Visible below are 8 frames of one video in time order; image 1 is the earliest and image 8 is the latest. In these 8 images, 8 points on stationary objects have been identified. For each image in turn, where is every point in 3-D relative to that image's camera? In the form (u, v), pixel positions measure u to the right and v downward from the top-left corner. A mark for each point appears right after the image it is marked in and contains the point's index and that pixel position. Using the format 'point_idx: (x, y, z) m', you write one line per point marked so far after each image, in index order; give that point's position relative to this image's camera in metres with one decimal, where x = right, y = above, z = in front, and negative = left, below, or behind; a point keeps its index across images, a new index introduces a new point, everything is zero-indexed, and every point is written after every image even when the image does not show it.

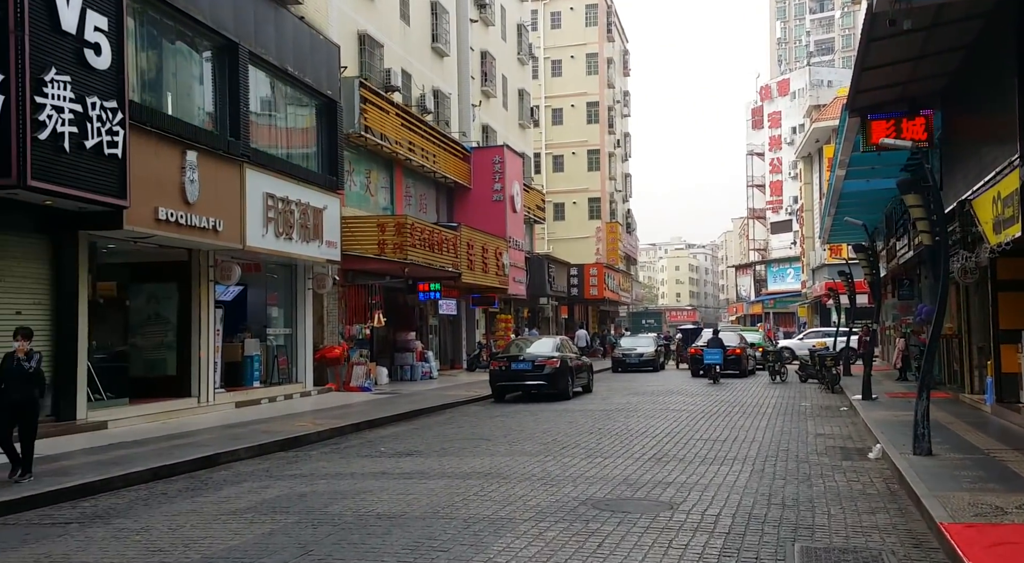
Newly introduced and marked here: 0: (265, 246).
0: (-4.7, +0.7, +17.6) m
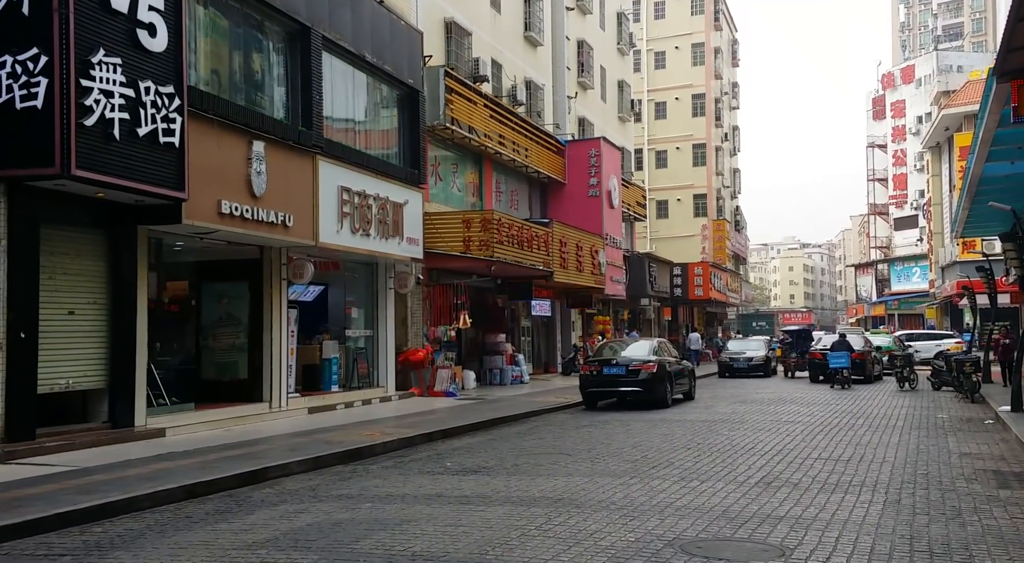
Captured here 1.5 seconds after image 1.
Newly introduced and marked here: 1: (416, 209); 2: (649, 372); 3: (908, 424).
0: (-3.1, +0.7, +16.6) m
1: (-2.1, +1.6, +19.8) m
2: (+2.8, -1.9, +18.7) m
3: (+6.6, -2.4, +15.3) m
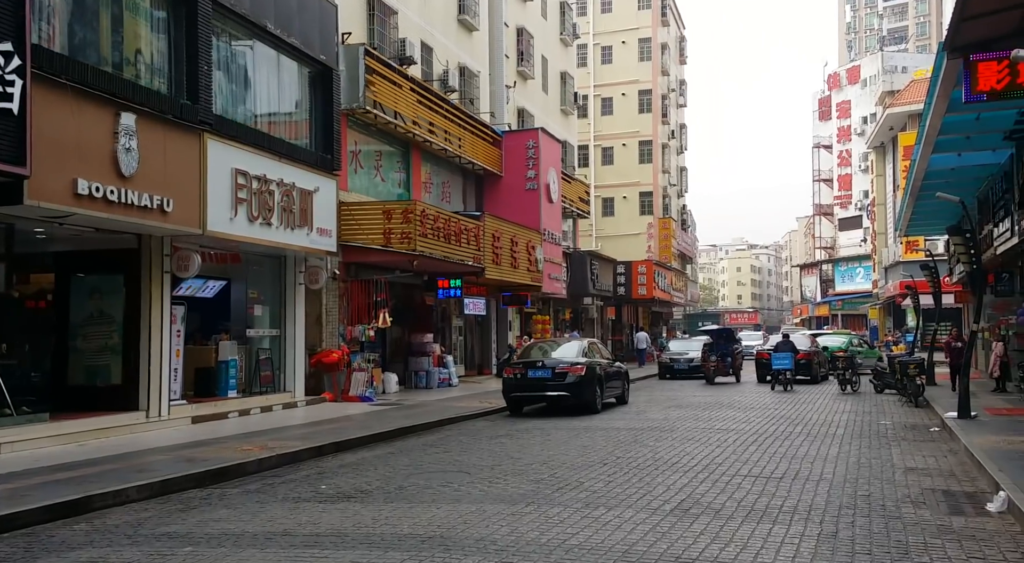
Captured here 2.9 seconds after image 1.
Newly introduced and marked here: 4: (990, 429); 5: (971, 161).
0: (-4.5, +0.8, +14.9) m
1: (-3.6, +1.7, +18.2) m
2: (+1.2, -1.8, +17.4) m
3: (+5.2, -2.3, +14.2) m
4: (+7.1, -2.2, +13.7) m
5: (+9.9, +2.7, +20.1) m
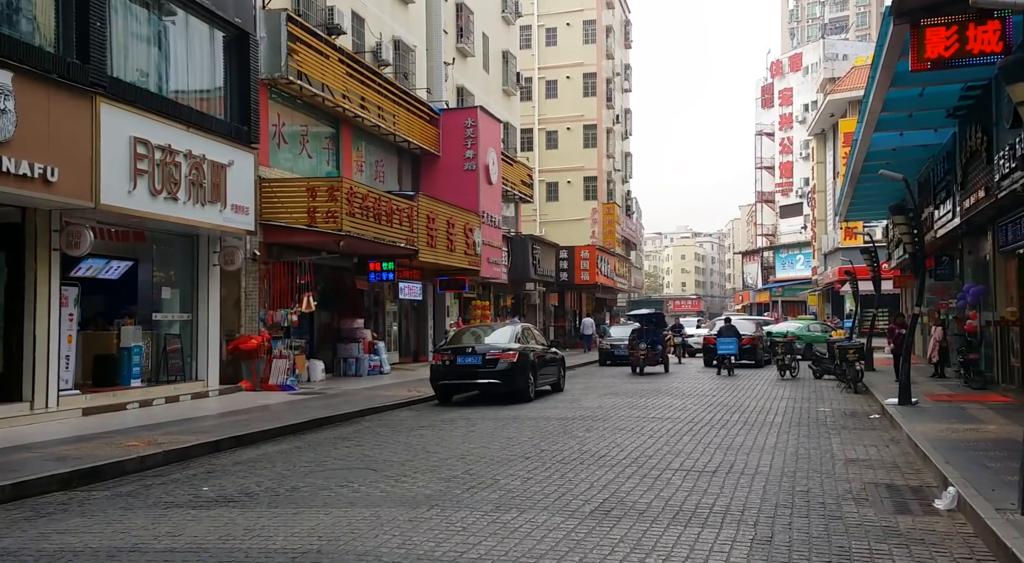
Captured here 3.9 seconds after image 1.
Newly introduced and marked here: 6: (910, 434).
0: (-5.6, +1.1, +13.7) m
1: (-5.0, +2.0, +17.0) m
2: (-0.1, -1.5, +16.5) m
3: (+4.1, -2.0, +13.5) m
4: (+6.0, -1.9, +13.2) m
5: (+8.5, +3.0, +19.6) m
6: (+4.9, -1.8, +11.2) m
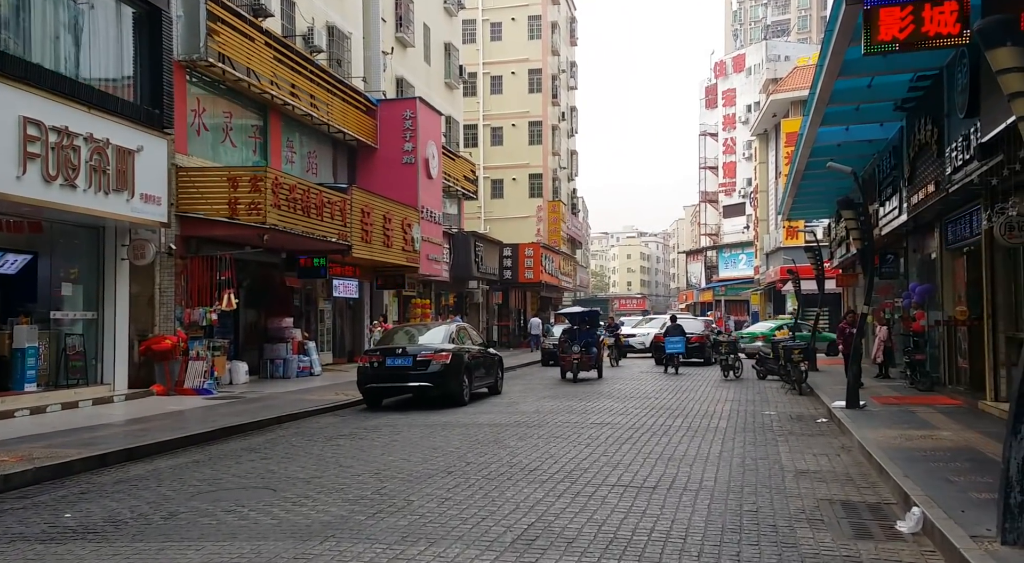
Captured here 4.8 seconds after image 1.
0: (-6.6, +1.2, +12.4) m
1: (-6.1, +2.1, +15.7) m
2: (-1.2, -1.4, +15.6) m
3: (+3.1, -2.0, +12.8) m
4: (+5.0, -1.9, +12.6) m
5: (+7.2, +3.1, +19.1) m
6: (+4.0, -1.8, +10.6) m
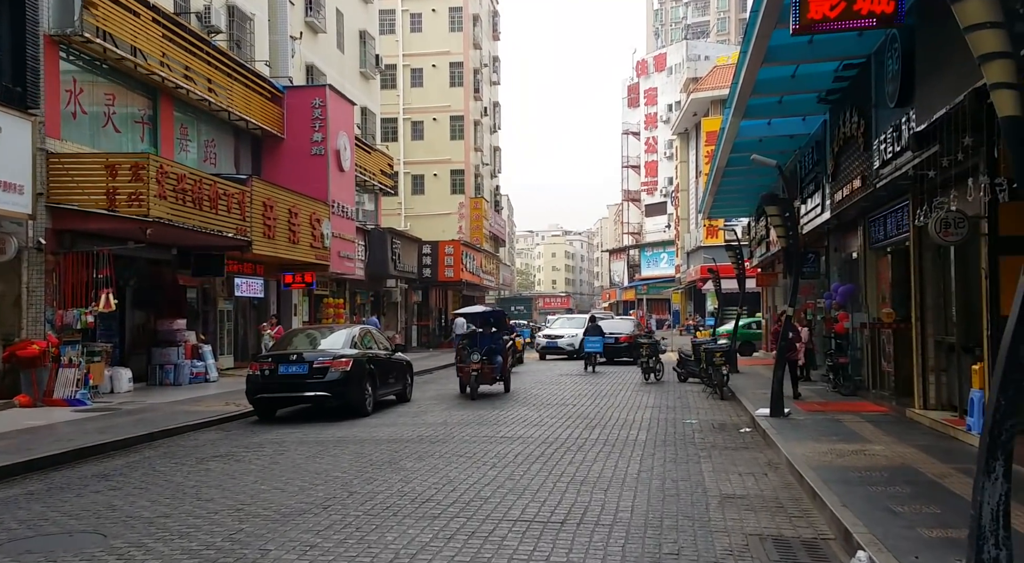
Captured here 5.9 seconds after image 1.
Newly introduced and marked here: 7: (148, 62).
0: (-7.8, +1.2, +10.7) m
1: (-7.5, +2.1, +14.0) m
2: (-2.7, -1.4, +14.3) m
3: (+1.8, -2.0, +11.9) m
4: (+3.8, -1.9, +11.8) m
5: (+5.4, +3.0, +18.5) m
6: (+2.9, -1.8, +9.7) m
7: (-7.4, +4.5, +18.9) m
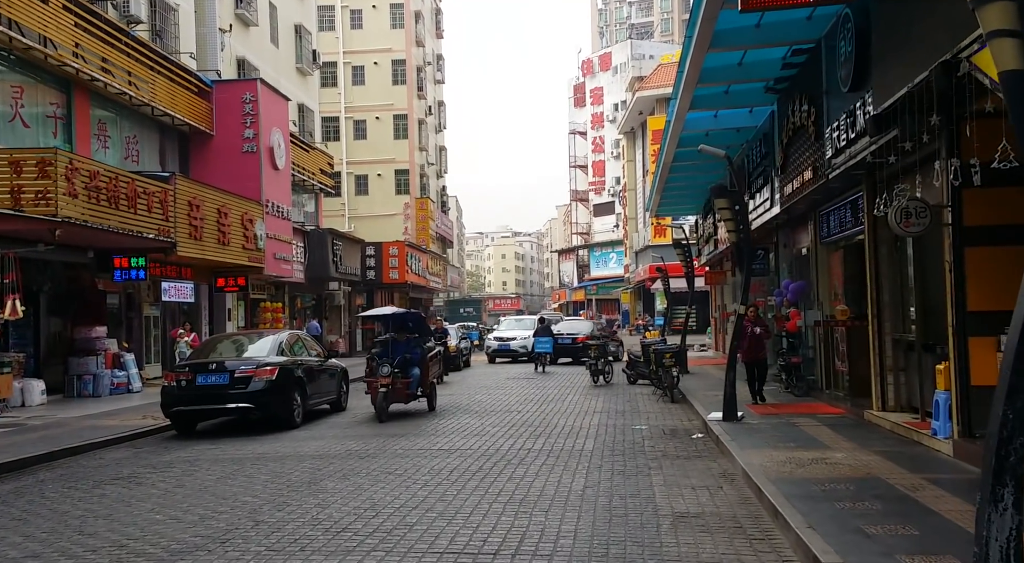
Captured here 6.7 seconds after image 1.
0: (-8.5, +1.1, +9.4) m
1: (-8.4, +2.0, +12.7) m
2: (-3.6, -1.4, +13.2) m
3: (+1.1, -2.0, +11.1) m
4: (+3.0, -1.9, +11.1) m
5: (+4.2, +3.1, +17.9) m
6: (+2.3, -1.8, +9.0) m
7: (-8.6, +4.4, +17.6) m
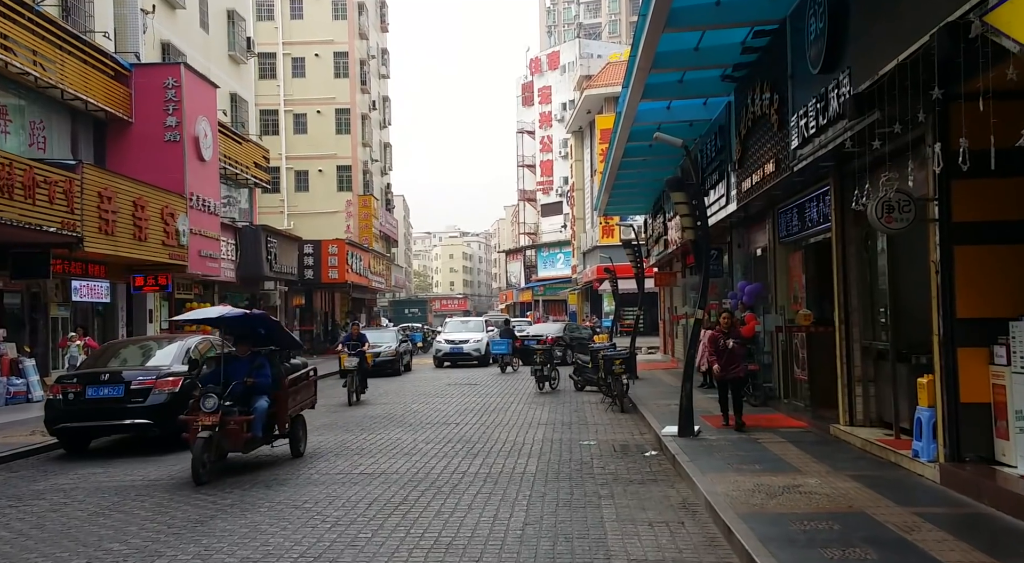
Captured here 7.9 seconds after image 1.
0: (-9.1, +1.1, +7.6) m
1: (-9.2, +2.1, +10.9) m
2: (-4.4, -1.4, +11.7) m
3: (+0.4, -2.0, +9.8) m
4: (+2.3, -1.9, +10.0) m
5: (+3.2, +3.1, +16.8) m
6: (+1.7, -1.8, +7.8) m
7: (-9.7, +4.4, +15.8) m
